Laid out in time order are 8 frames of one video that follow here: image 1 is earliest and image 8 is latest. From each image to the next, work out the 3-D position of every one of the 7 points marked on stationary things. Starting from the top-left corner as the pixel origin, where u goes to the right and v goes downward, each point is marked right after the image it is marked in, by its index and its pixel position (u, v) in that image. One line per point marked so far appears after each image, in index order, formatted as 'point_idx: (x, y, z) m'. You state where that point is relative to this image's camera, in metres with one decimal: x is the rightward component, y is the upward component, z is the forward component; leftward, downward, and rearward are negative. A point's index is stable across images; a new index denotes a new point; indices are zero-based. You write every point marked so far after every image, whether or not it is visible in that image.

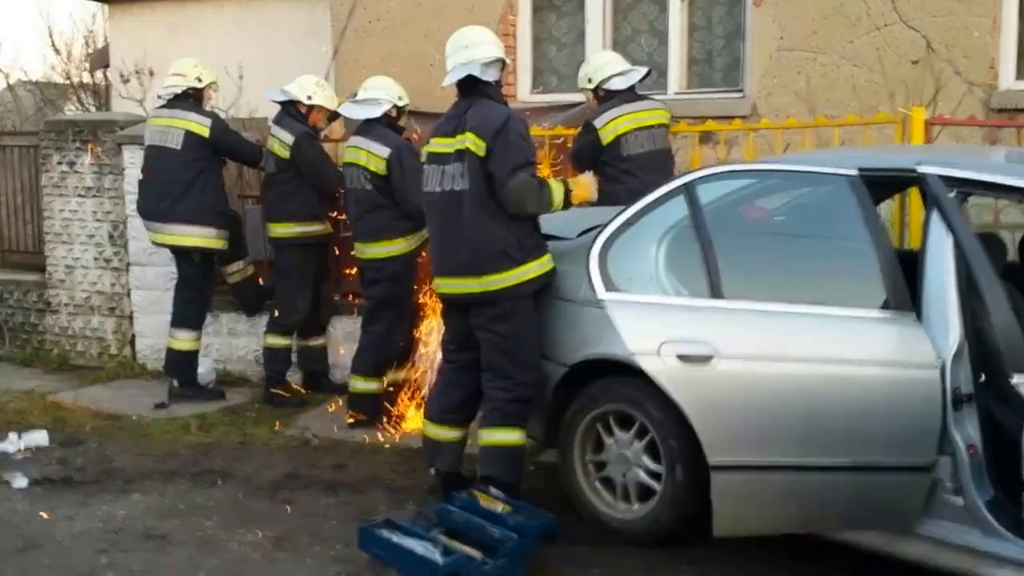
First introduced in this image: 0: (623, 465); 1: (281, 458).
0: (+0.4, -0.6, +4.4) m
1: (-1.1, -0.8, +5.6) m
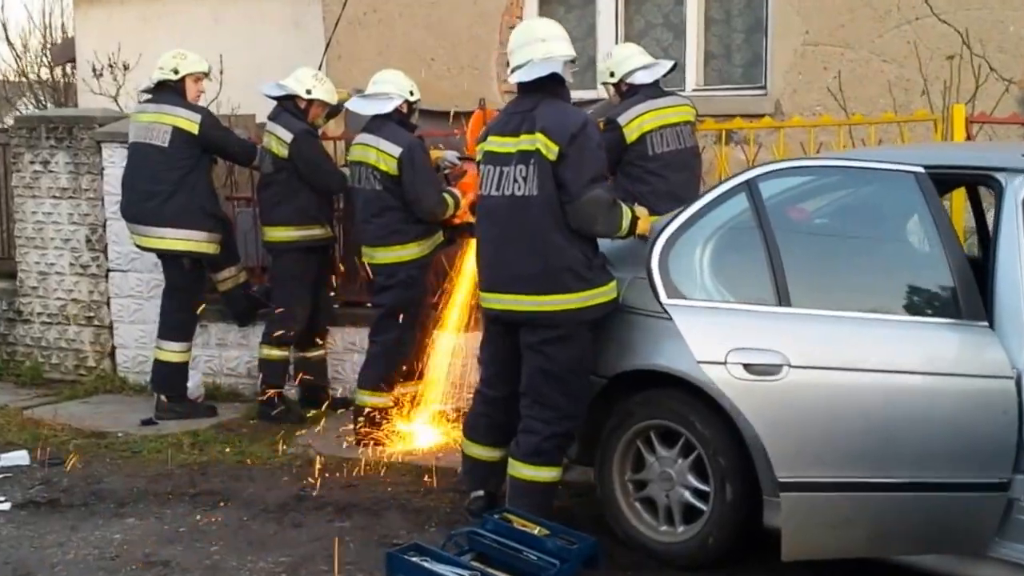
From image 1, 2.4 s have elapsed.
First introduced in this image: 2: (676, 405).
0: (+0.5, -0.7, +4.1) m
1: (-1.0, -0.8, +5.2) m
2: (+0.6, -0.4, +4.0) m
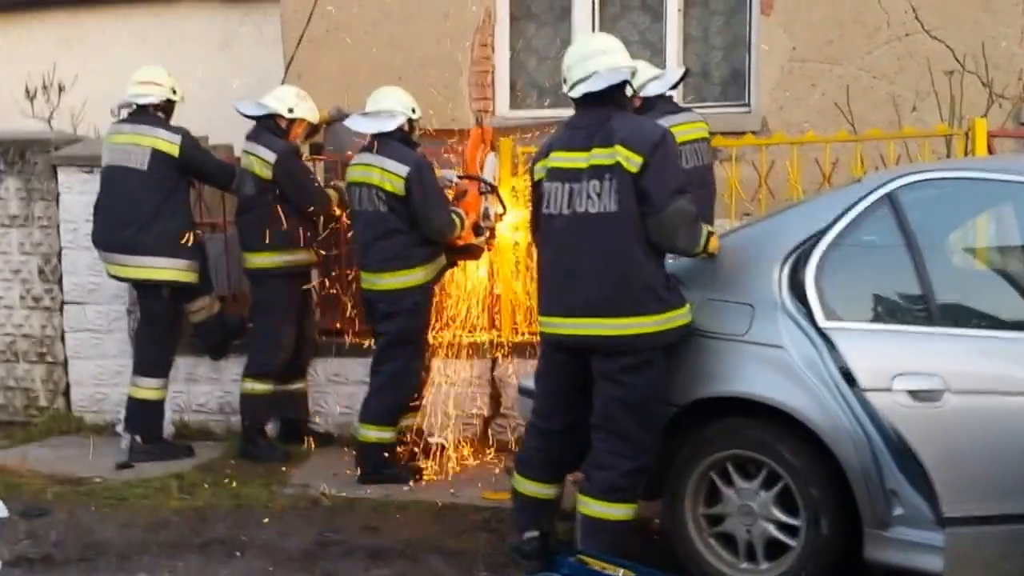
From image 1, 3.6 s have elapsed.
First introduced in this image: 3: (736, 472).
0: (+0.7, -0.7, +3.9) m
1: (-0.8, -0.9, +4.9) m
2: (+0.8, -0.4, +3.8) m
3: (+0.7, -0.6, +3.9) m
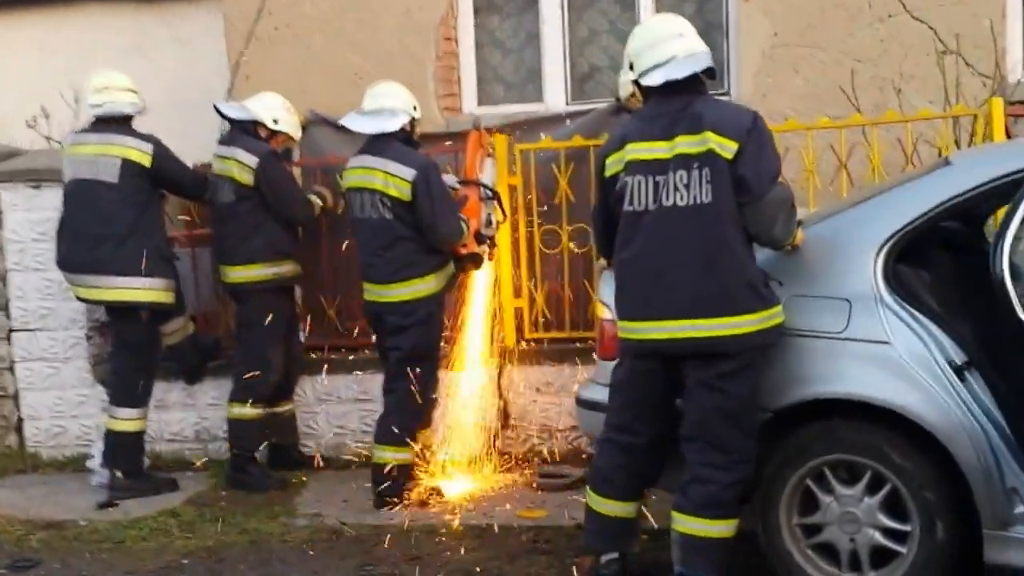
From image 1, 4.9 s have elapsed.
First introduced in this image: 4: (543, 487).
0: (+1.0, -0.7, +3.7) m
1: (-0.7, -1.0, +4.5) m
2: (+1.0, -0.4, +3.6) m
3: (+1.0, -0.6, +3.7) m
4: (+0.2, -0.8, +5.0) m
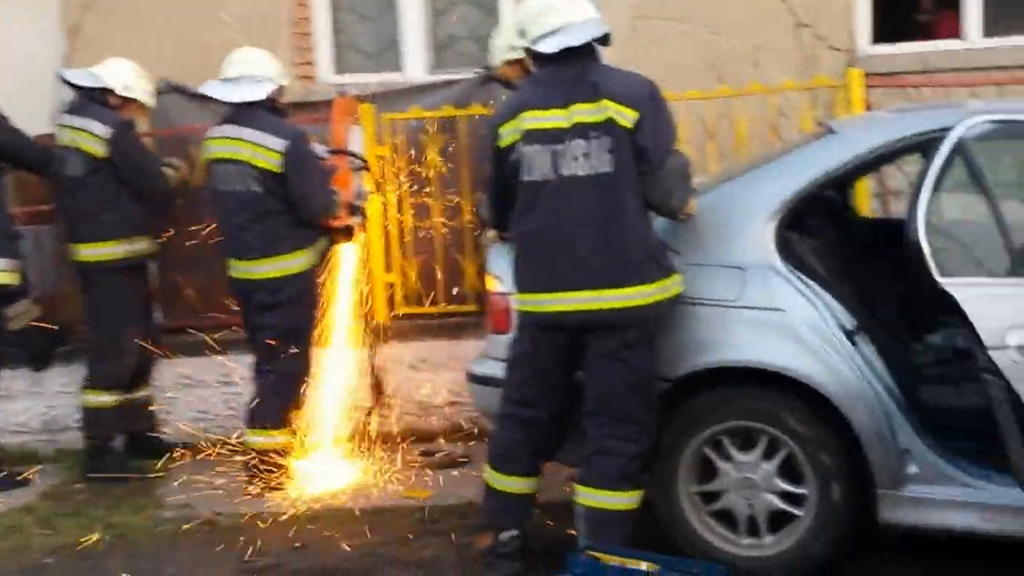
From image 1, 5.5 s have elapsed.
0: (+0.7, -0.6, +3.7) m
1: (-1.1, -0.9, +4.3) m
2: (+0.7, -0.3, +3.6) m
3: (+0.7, -0.5, +3.7) m
4: (-0.3, -0.7, +5.0) m
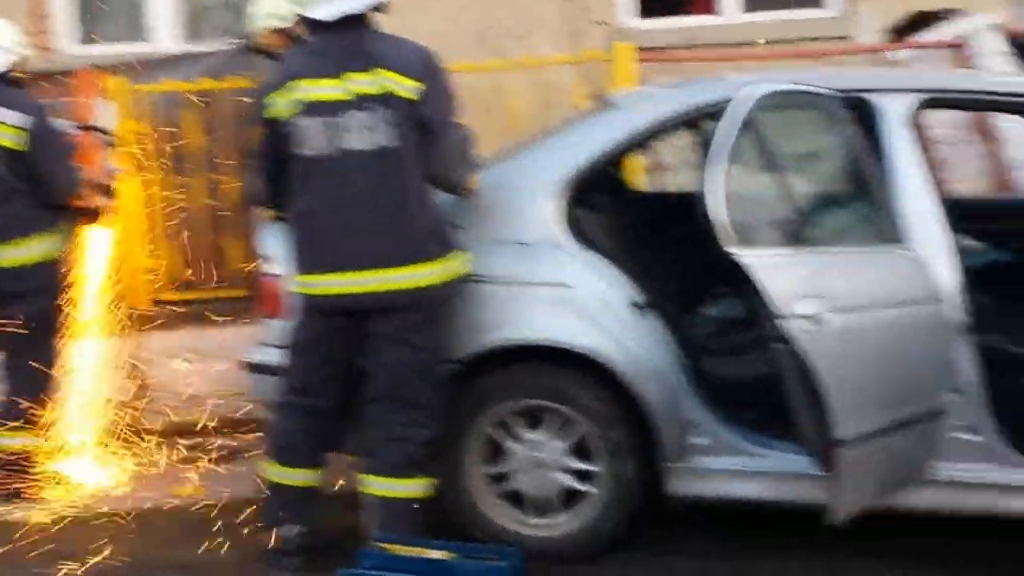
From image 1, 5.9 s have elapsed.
0: (+0.1, -0.5, +3.6) m
1: (-1.8, -0.9, +3.9) m
2: (+0.1, -0.3, +3.6) m
3: (0.0, -0.4, +3.6) m
4: (-1.2, -0.7, +4.7) m
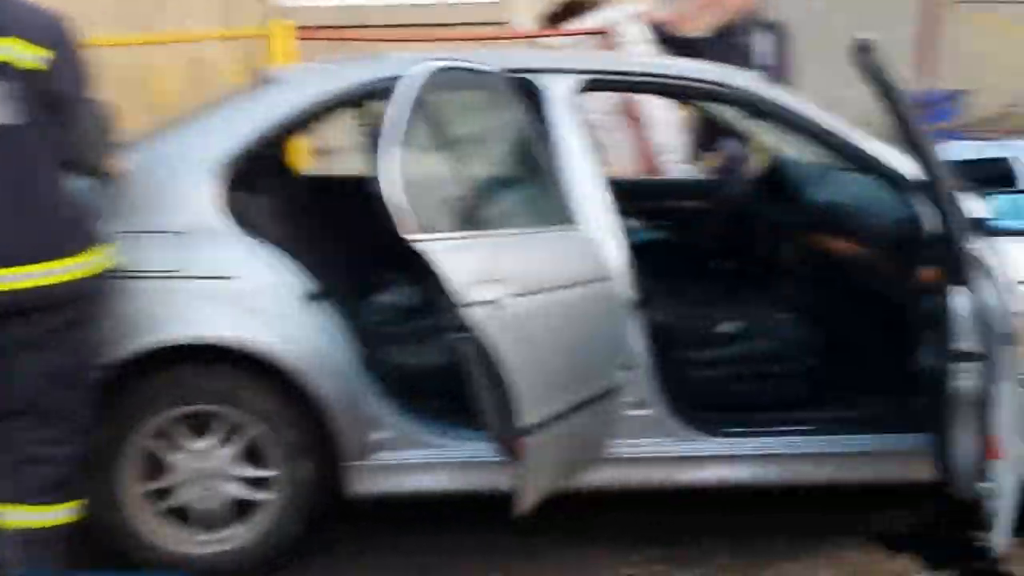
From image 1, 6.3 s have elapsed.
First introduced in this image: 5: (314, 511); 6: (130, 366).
0: (-0.8, -0.5, +3.3) m
1: (-2.6, -0.9, +3.1) m
2: (-0.8, -0.2, +3.3) m
3: (-0.9, -0.4, +3.3) m
4: (-2.3, -0.7, +4.0) m
5: (-0.5, -0.6, +3.4) m
6: (-1.0, -0.2, +3.3) m
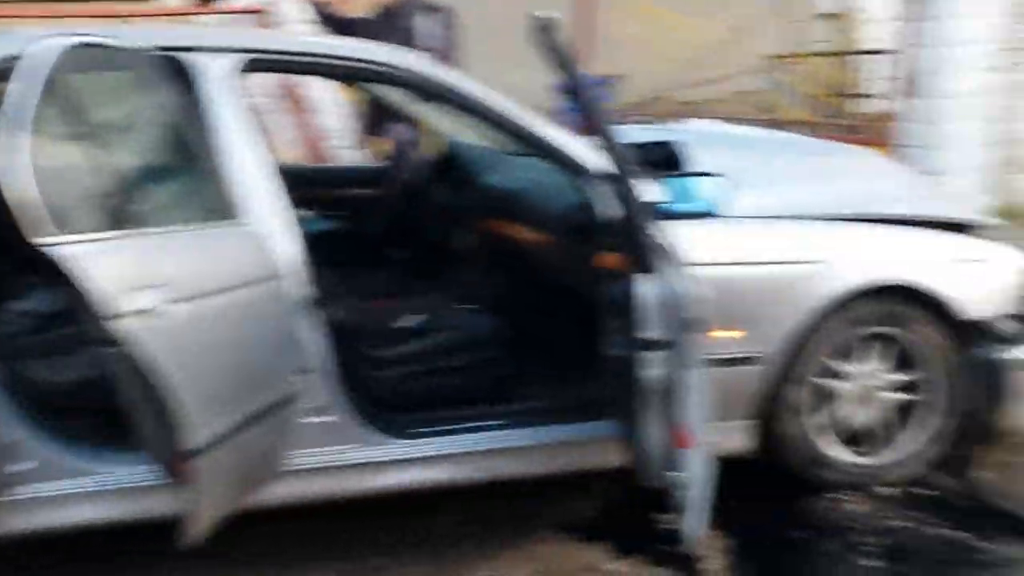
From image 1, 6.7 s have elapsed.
0: (-1.6, -0.6, +2.8) m
1: (-3.3, -1.0, +2.0) m
2: (-1.5, -0.3, +2.7) m
3: (-1.6, -0.4, +2.7) m
4: (-3.2, -0.8, +3.0) m
5: (-1.3, -0.6, +2.9) m
6: (-1.8, -0.2, +2.7) m
